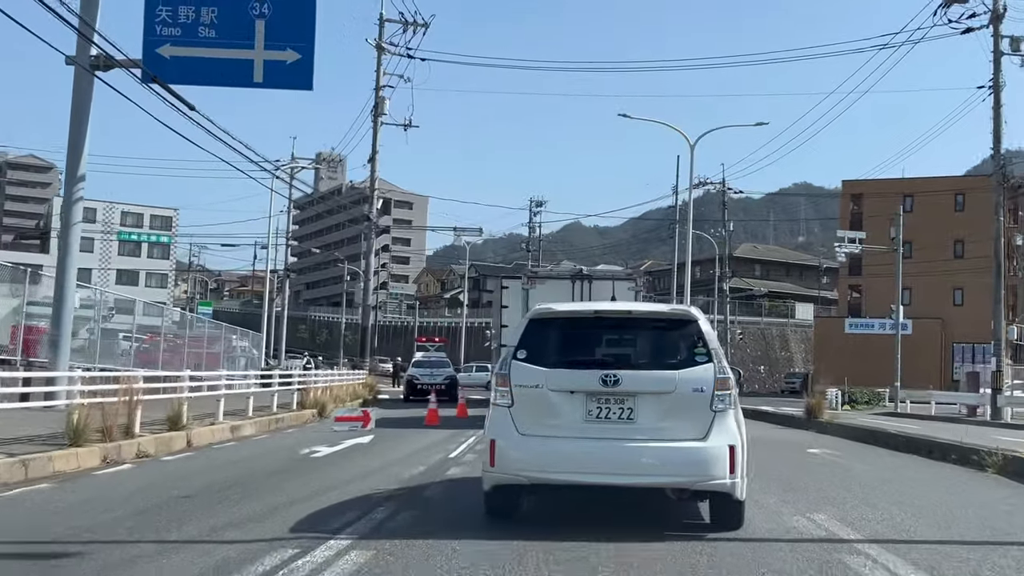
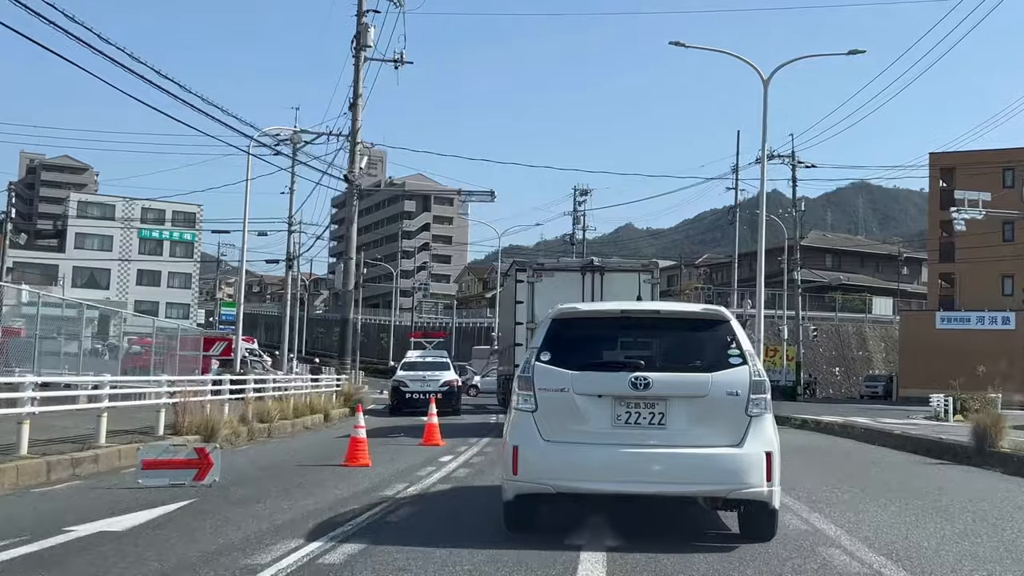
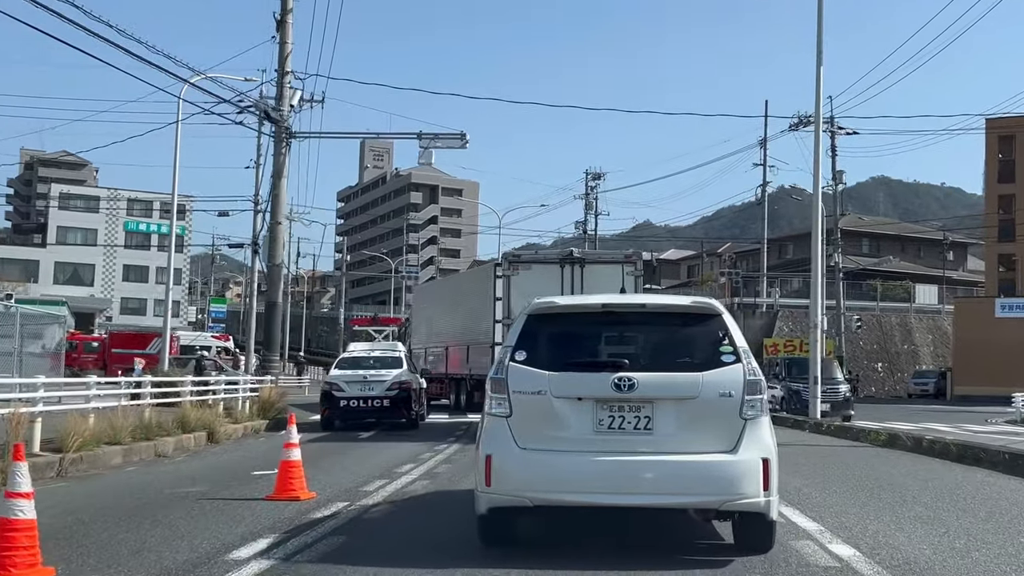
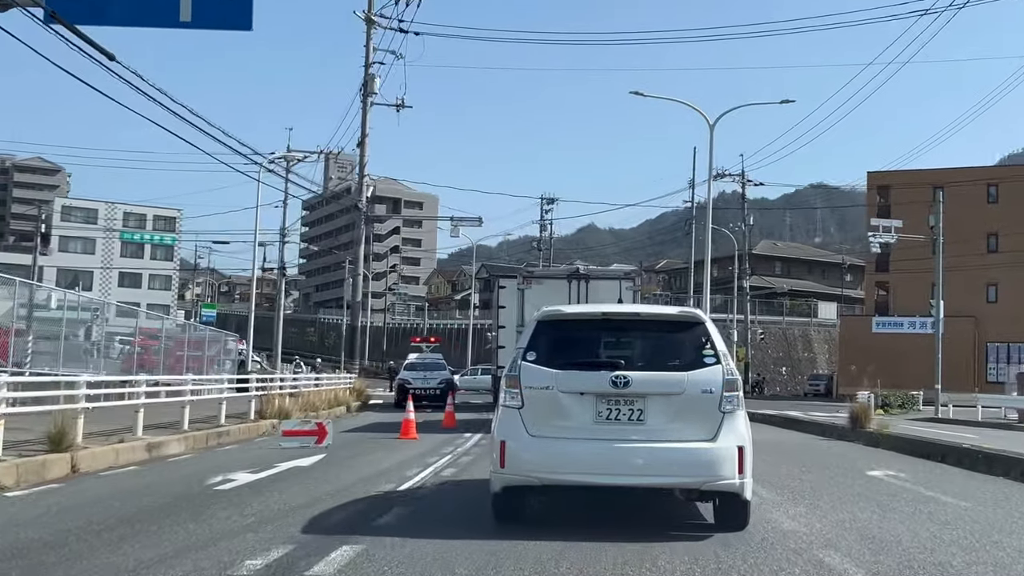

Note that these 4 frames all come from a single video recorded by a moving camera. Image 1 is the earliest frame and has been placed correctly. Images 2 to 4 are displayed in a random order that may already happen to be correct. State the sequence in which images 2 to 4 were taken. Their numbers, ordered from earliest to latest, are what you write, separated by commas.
4, 2, 3
